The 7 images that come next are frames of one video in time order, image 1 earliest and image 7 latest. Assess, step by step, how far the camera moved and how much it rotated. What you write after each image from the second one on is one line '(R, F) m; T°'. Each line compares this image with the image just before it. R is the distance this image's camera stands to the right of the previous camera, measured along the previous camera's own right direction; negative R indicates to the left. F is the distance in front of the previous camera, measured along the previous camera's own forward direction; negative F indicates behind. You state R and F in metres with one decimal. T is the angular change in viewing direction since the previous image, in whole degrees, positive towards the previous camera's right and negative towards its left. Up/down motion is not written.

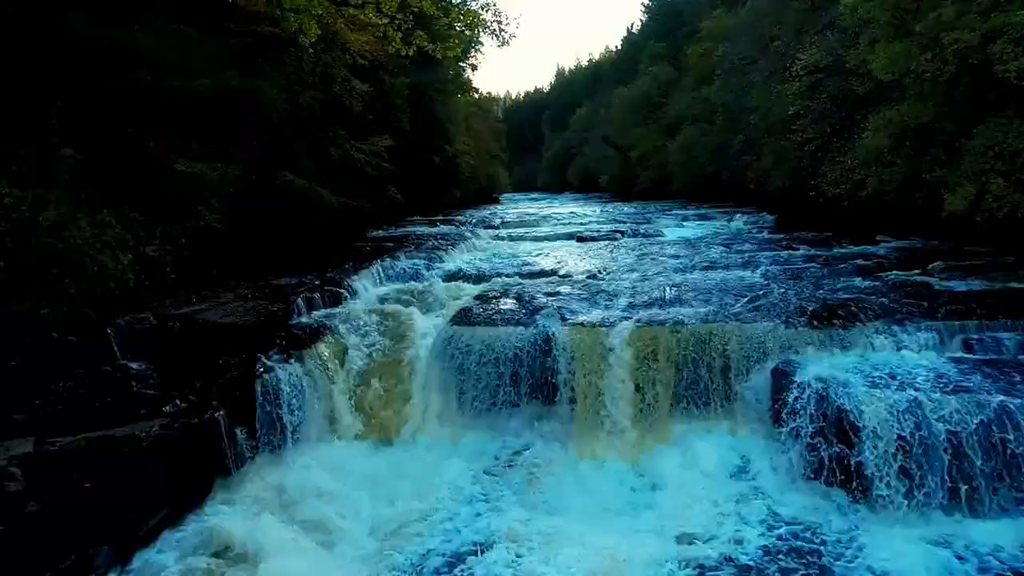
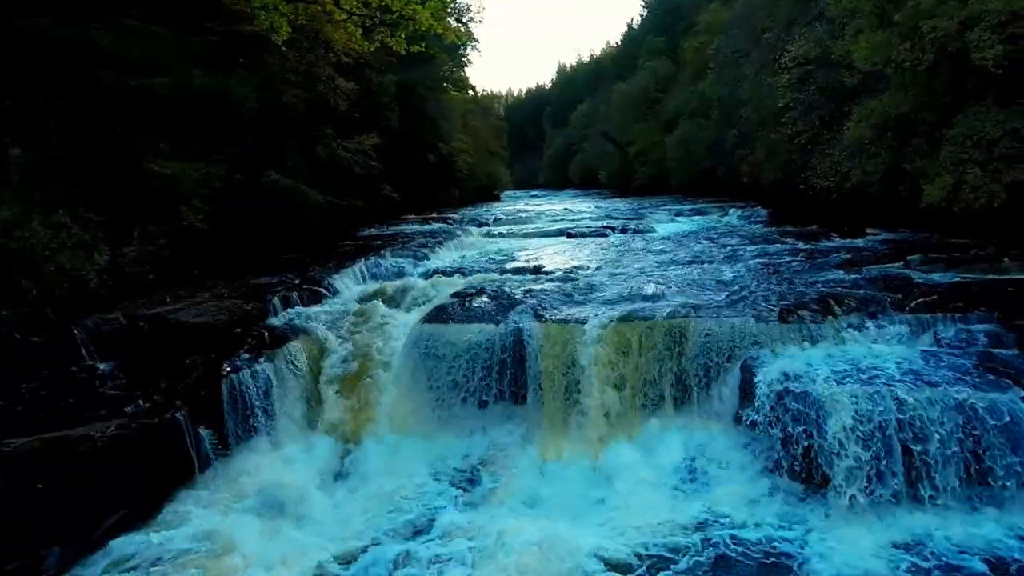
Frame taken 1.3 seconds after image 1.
(+0.5, +0.1) m; -1°
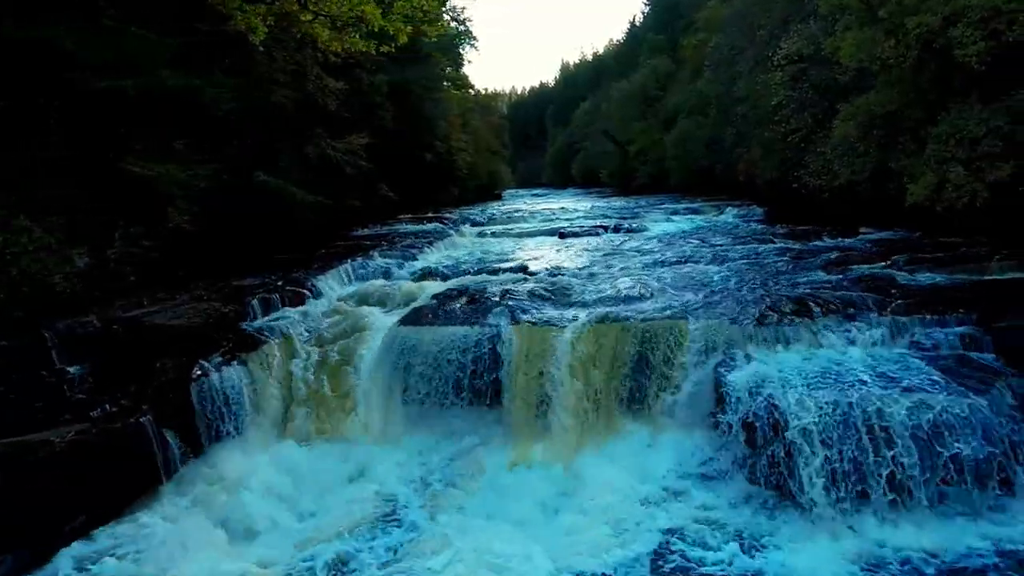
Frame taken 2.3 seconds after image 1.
(+0.4, +0.1) m; -1°
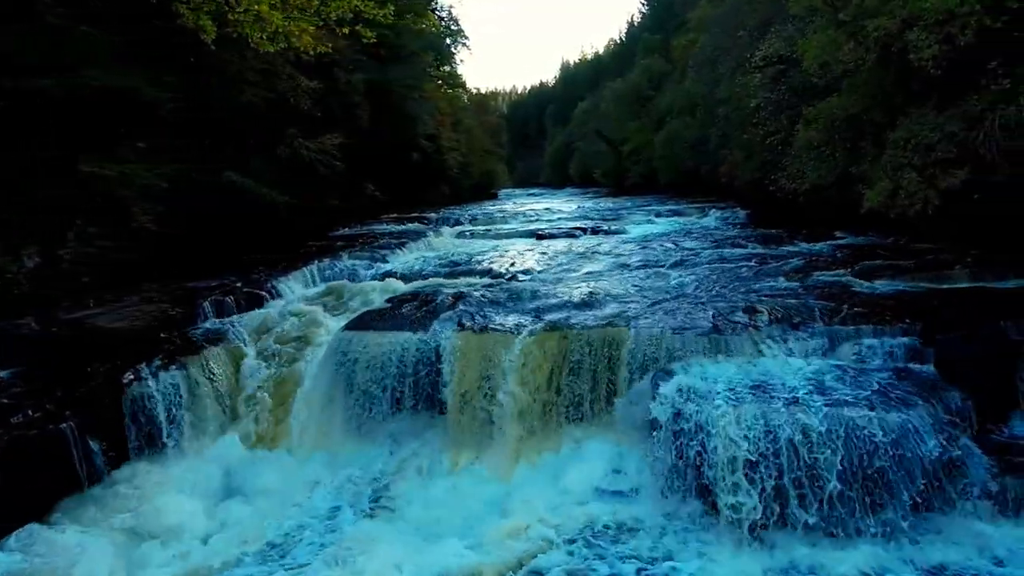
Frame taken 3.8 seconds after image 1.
(+0.8, +0.1) m; 0°
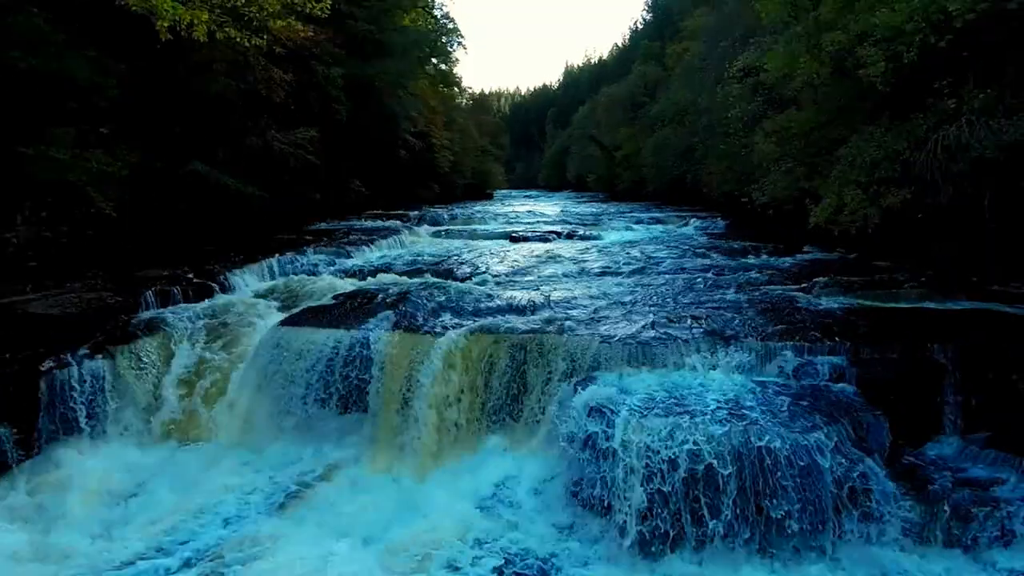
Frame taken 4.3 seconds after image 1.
(+0.8, +0.1) m; 0°
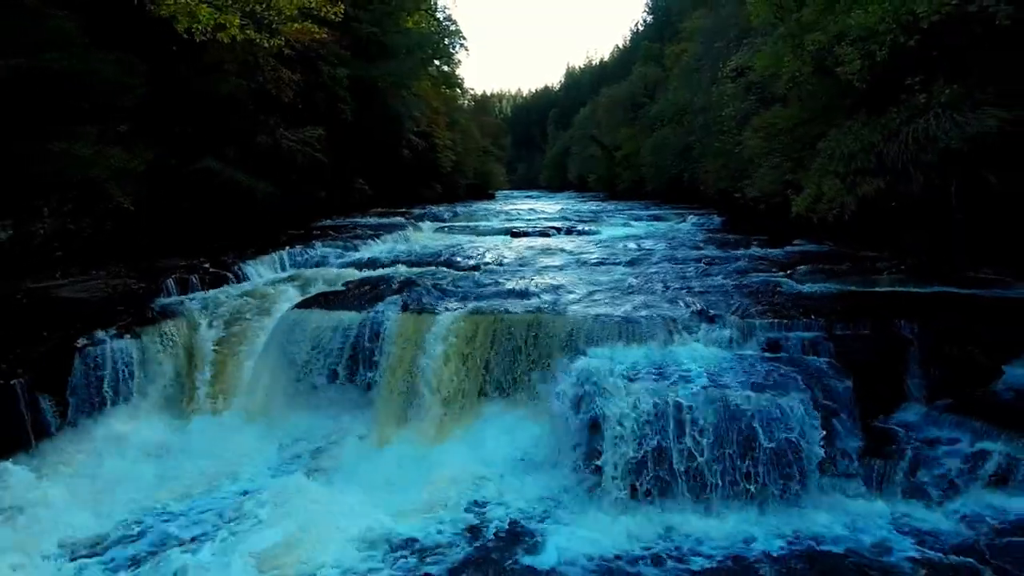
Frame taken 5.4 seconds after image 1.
(0.0, -0.5) m; 0°
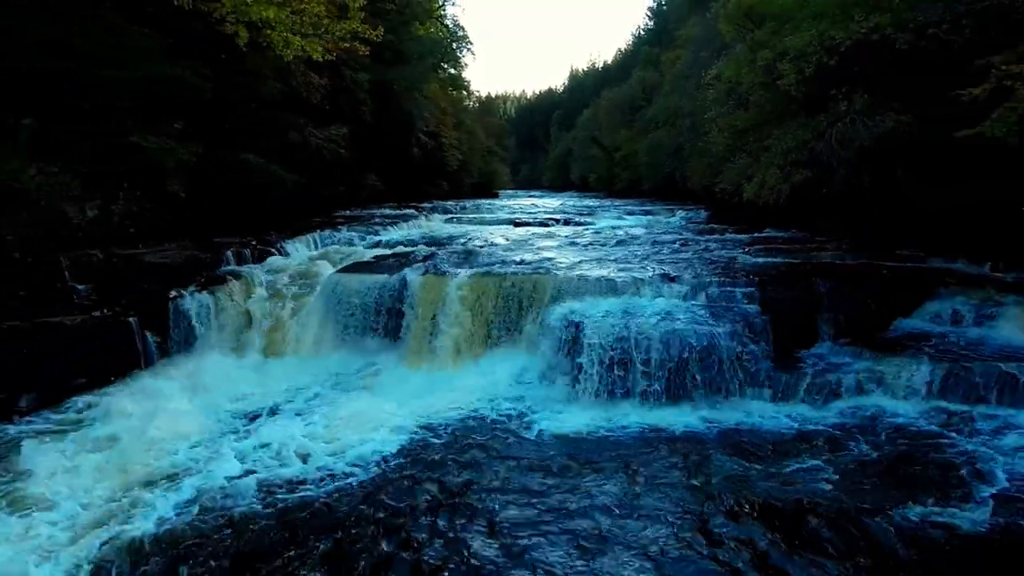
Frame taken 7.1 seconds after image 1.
(0.0, -1.9) m; 0°
